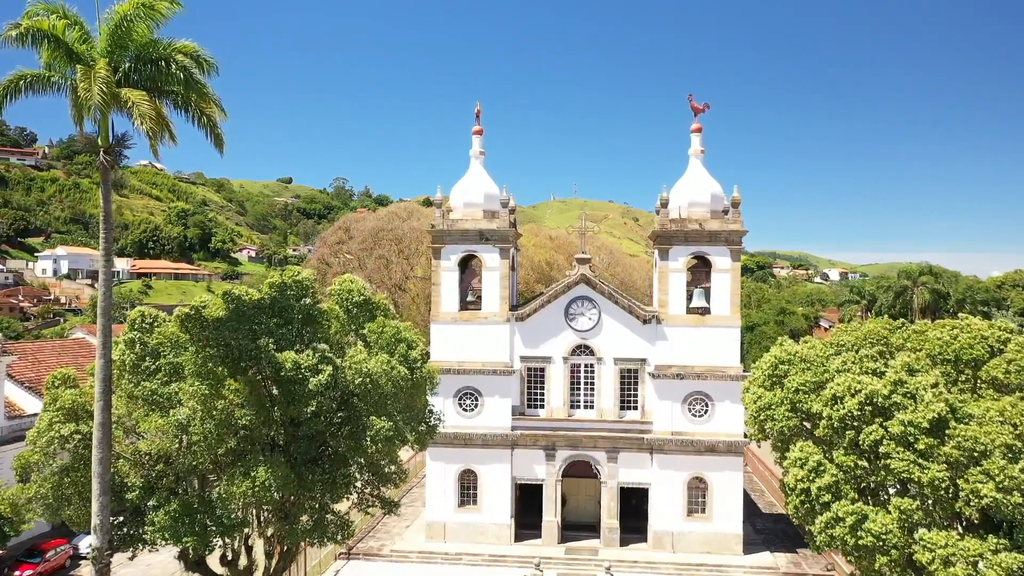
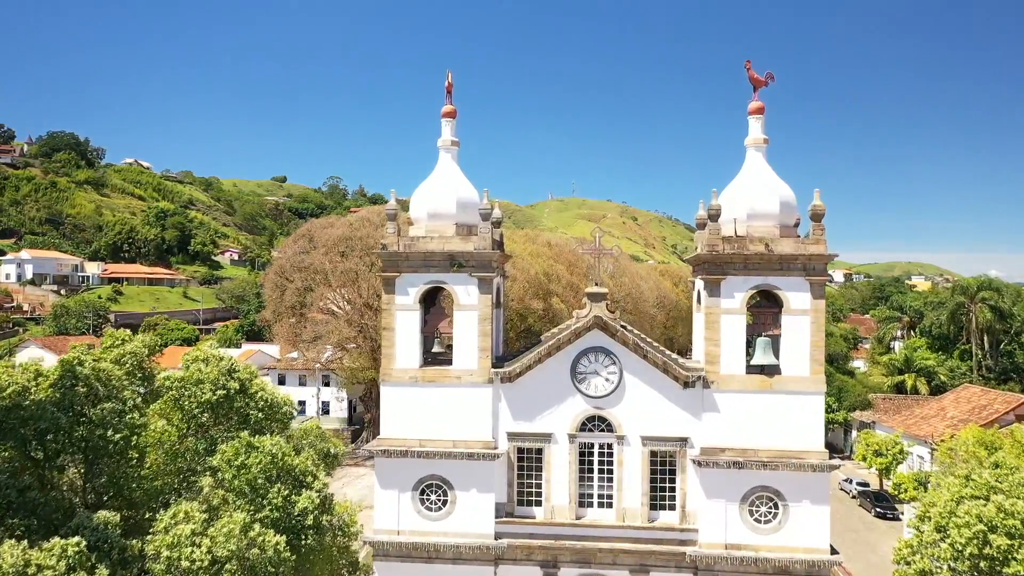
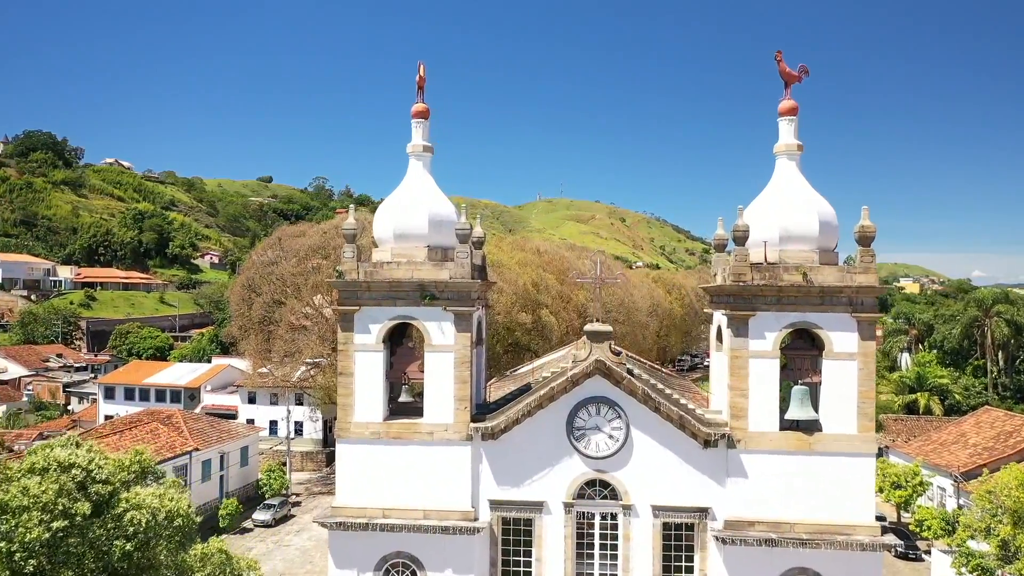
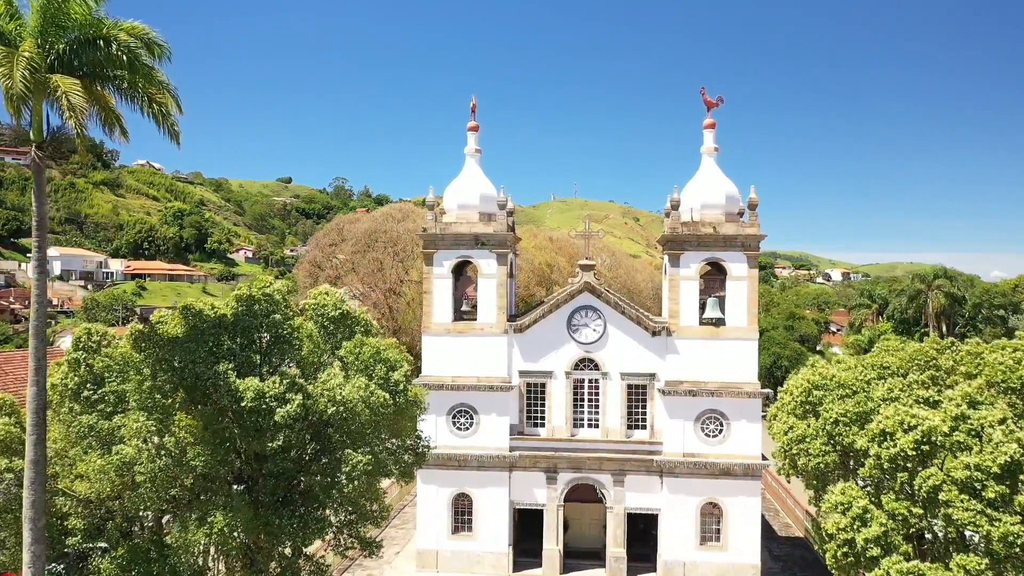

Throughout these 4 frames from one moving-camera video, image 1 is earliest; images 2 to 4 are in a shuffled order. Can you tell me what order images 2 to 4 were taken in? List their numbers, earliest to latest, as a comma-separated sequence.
4, 2, 3
